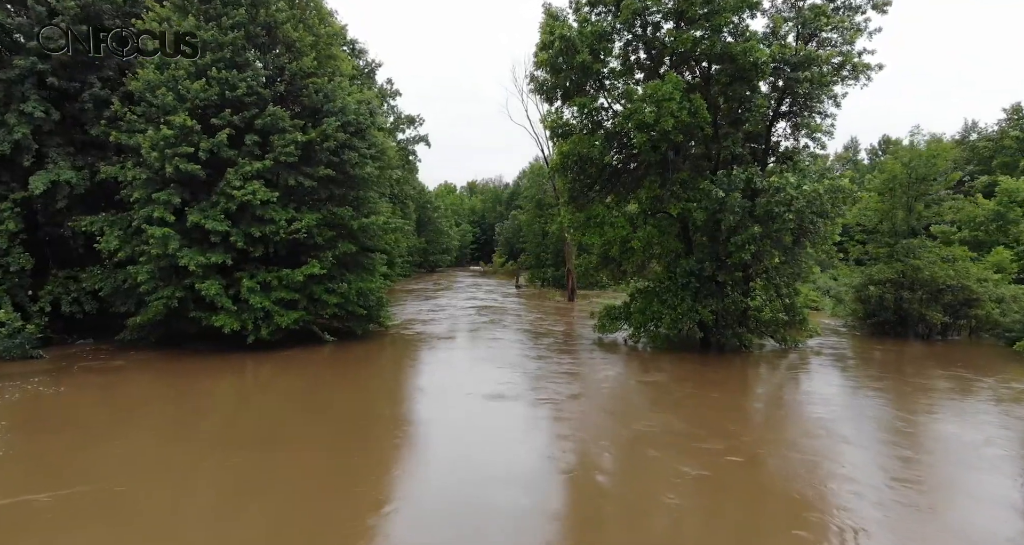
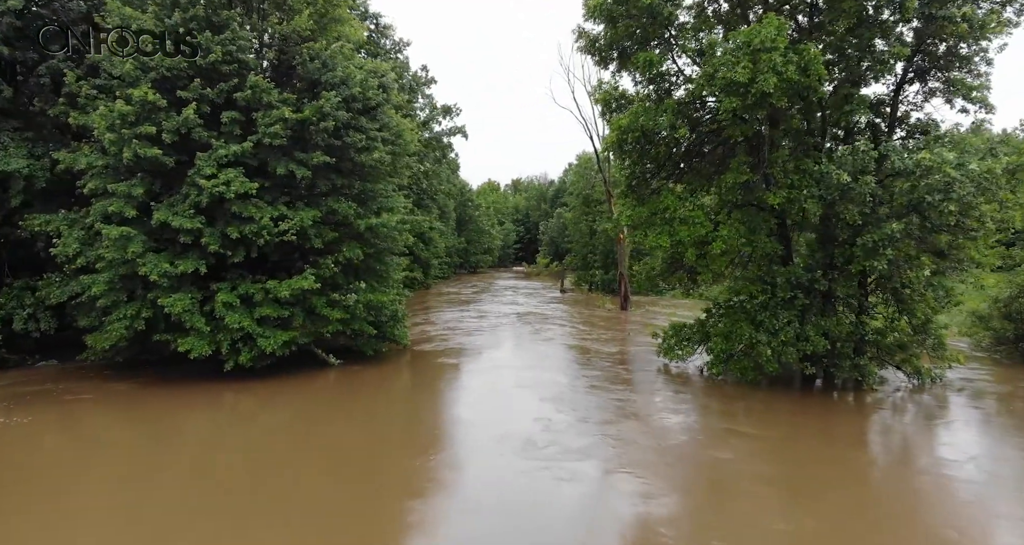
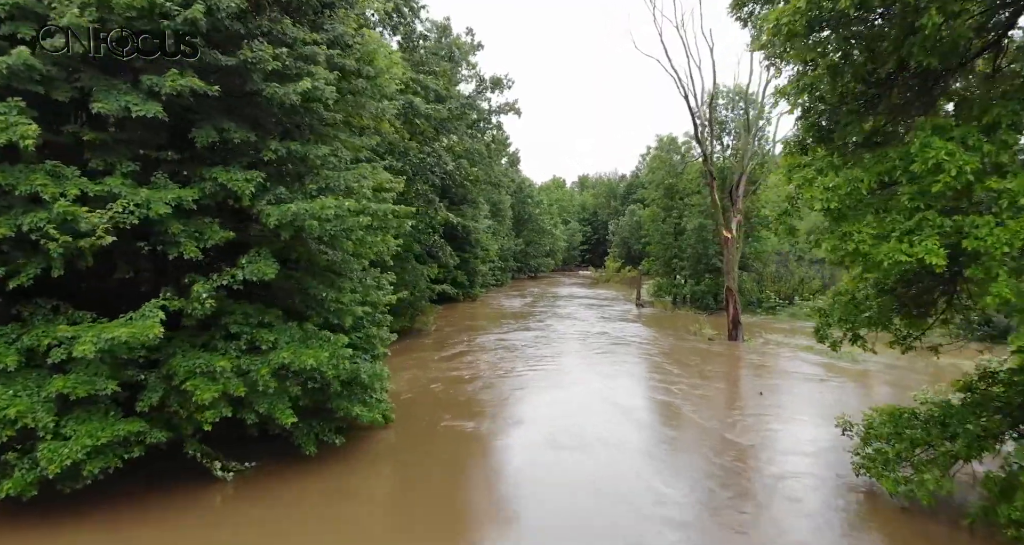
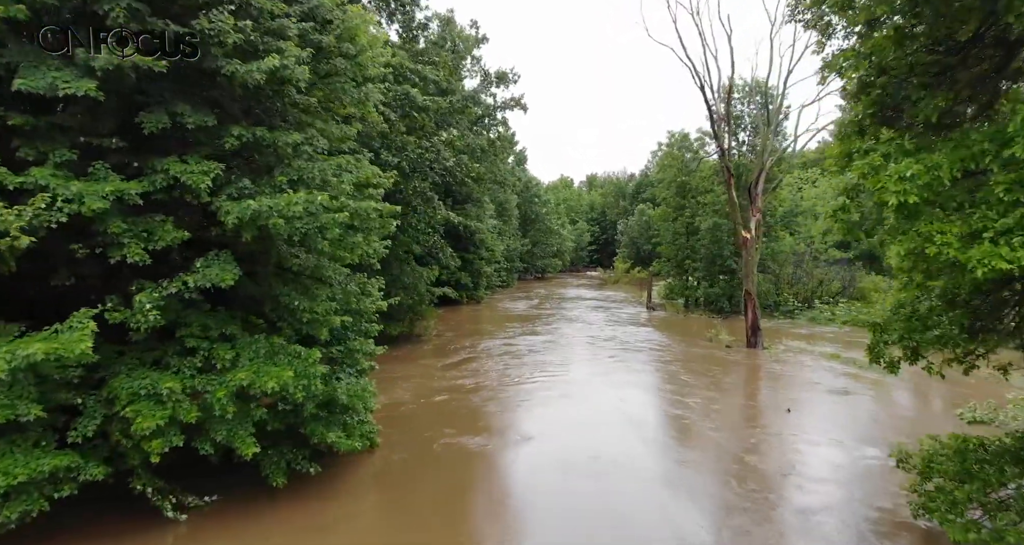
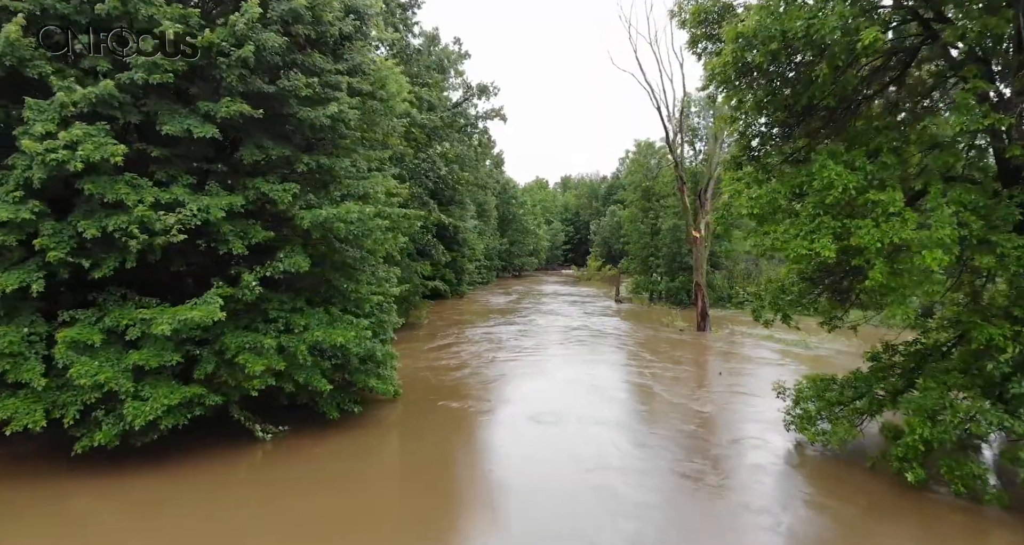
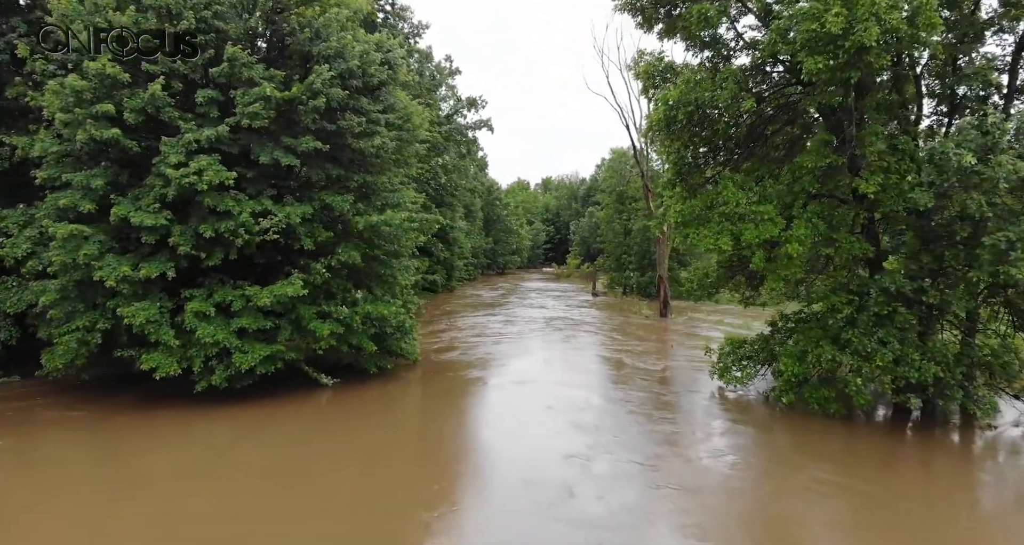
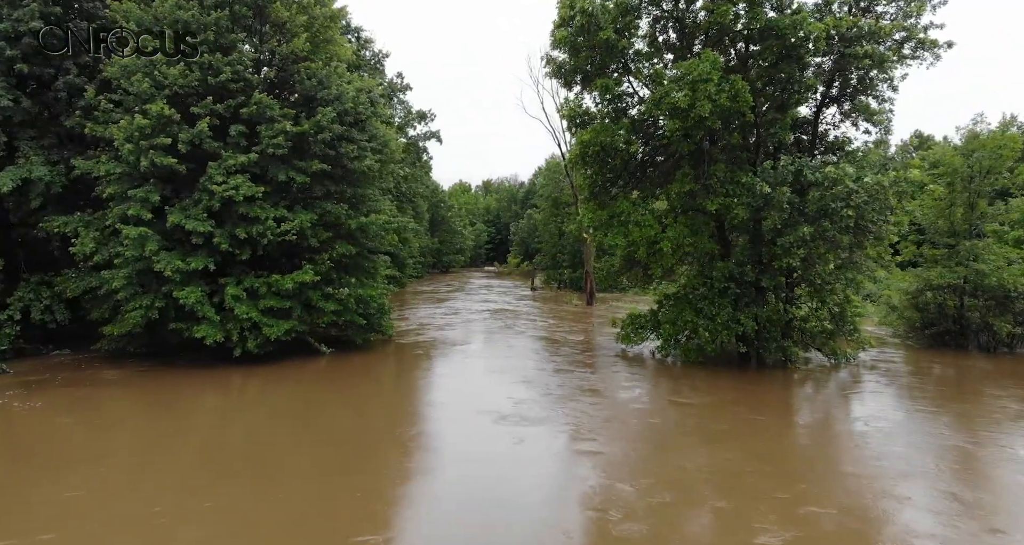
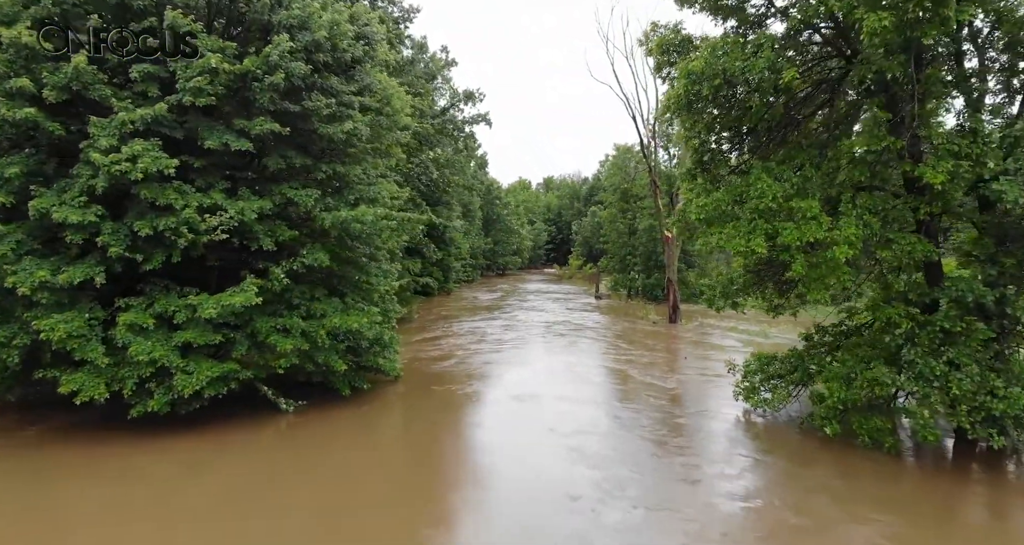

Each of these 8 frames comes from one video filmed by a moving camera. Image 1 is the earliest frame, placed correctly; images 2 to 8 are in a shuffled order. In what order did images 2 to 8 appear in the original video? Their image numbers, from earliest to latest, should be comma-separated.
7, 2, 6, 8, 5, 3, 4
